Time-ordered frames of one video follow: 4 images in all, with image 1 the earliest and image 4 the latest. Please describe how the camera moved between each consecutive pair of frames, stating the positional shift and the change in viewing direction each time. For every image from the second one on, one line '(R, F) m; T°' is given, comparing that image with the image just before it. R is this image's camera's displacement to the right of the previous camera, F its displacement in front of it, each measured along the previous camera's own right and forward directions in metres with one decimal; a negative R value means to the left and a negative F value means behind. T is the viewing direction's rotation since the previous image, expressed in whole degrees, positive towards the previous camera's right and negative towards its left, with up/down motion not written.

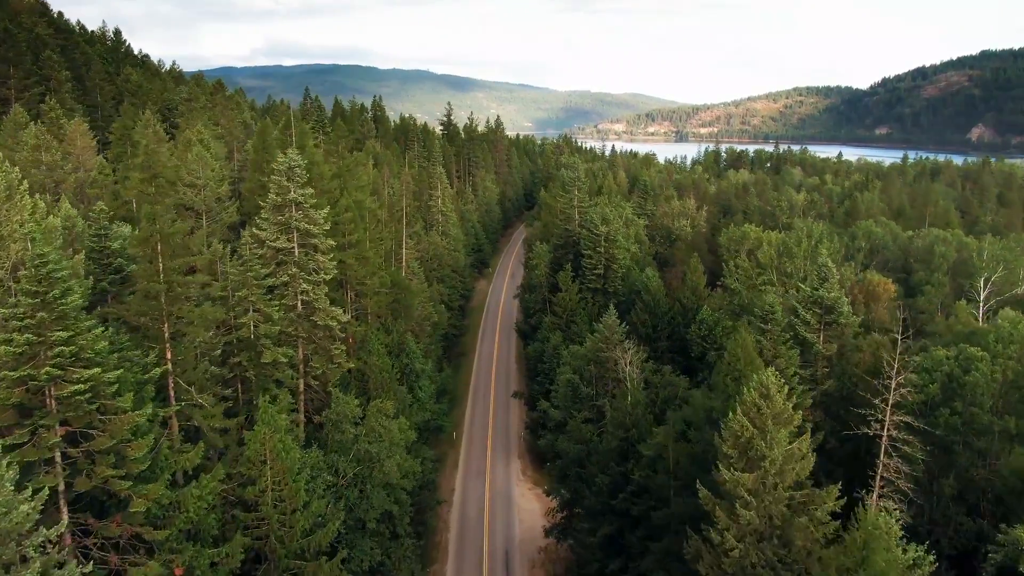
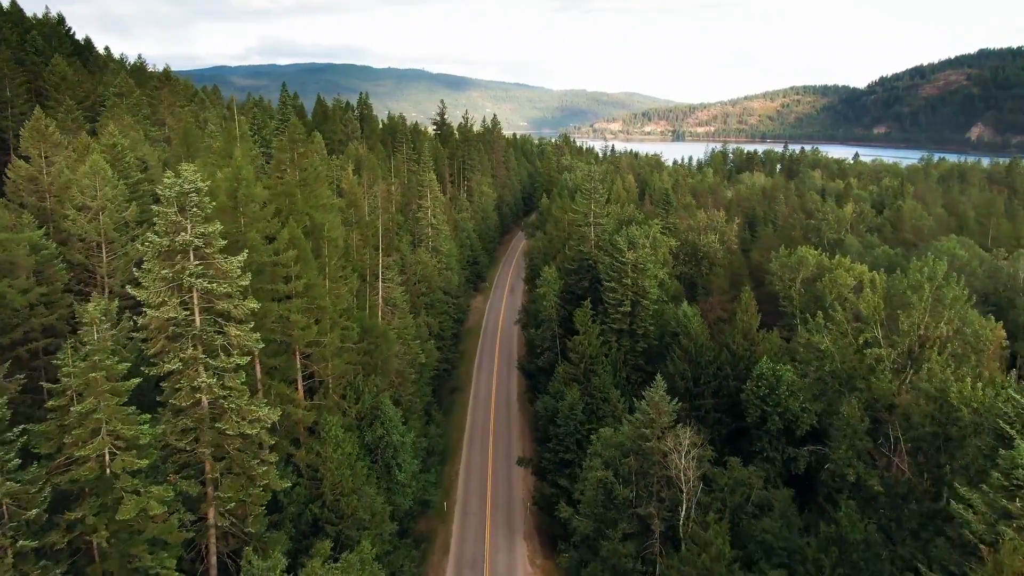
(-0.7, +12.2) m; 0°
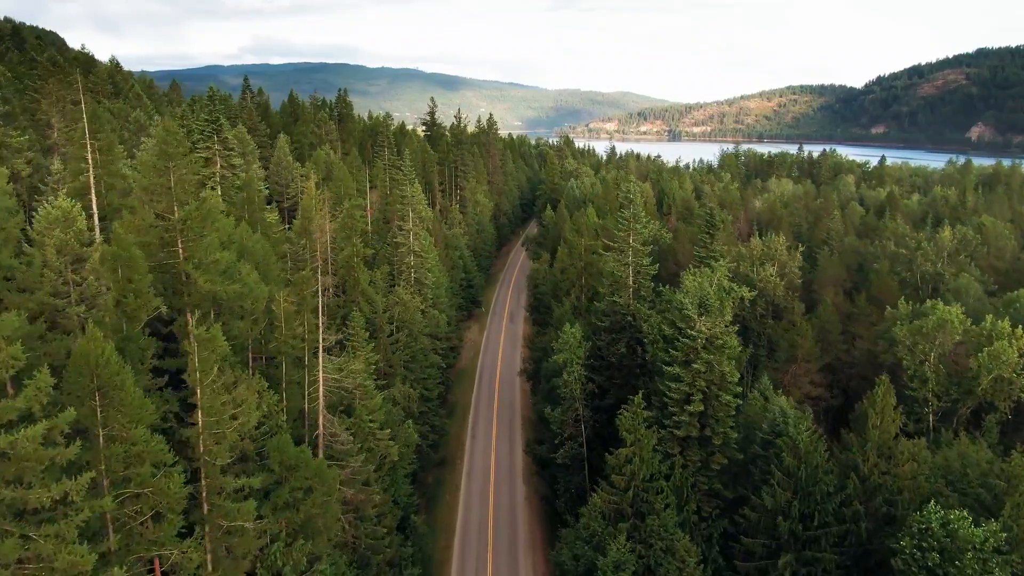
(-0.9, +16.4) m; 0°
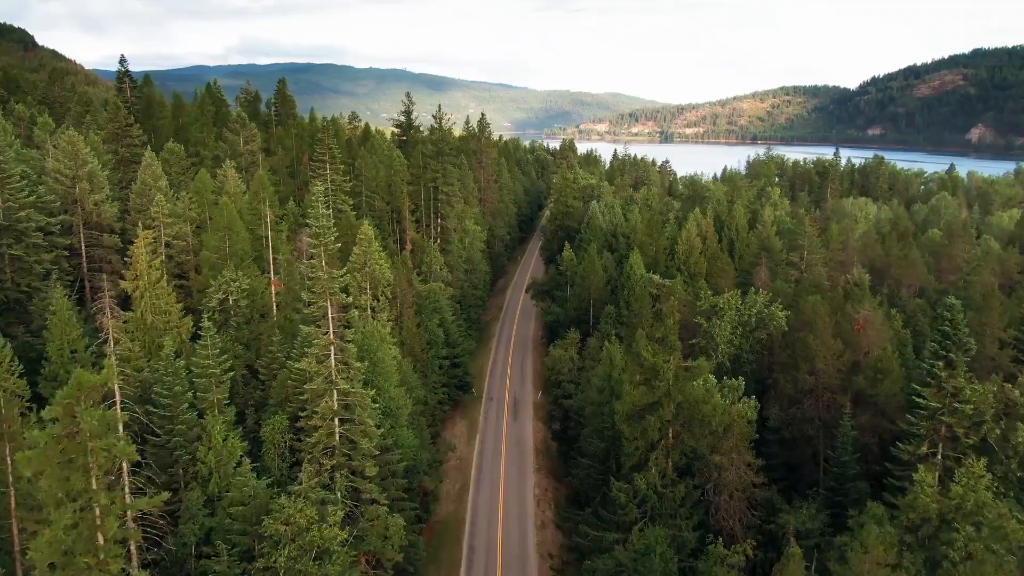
(-1.6, +32.2) m; +1°
